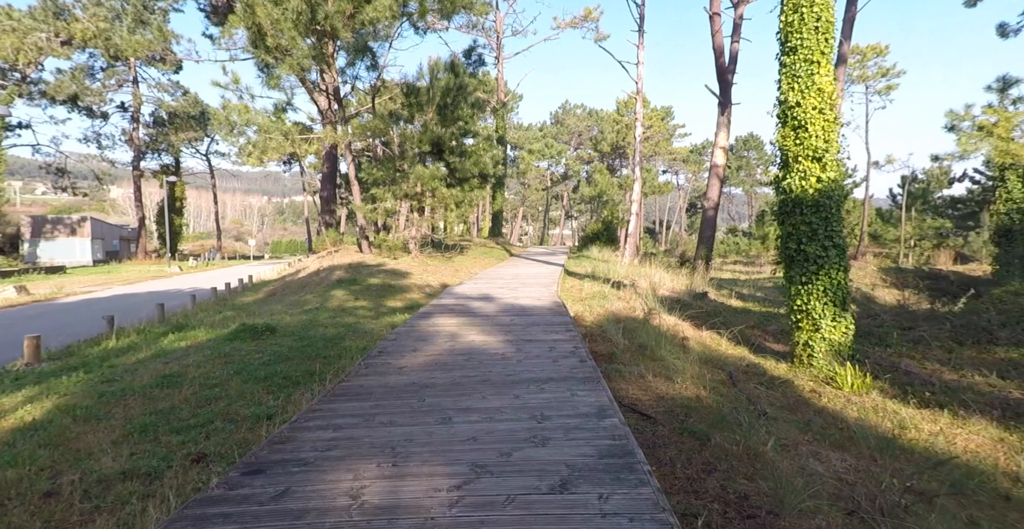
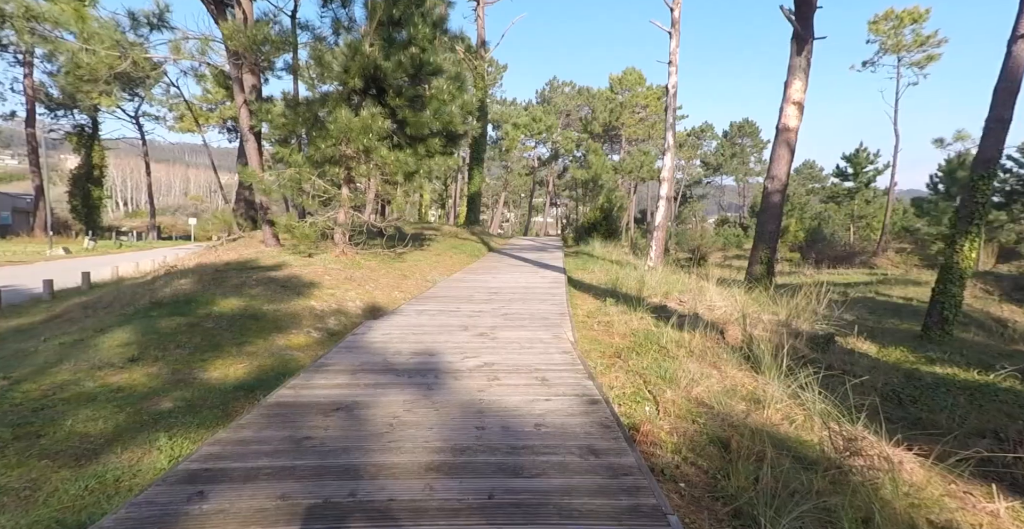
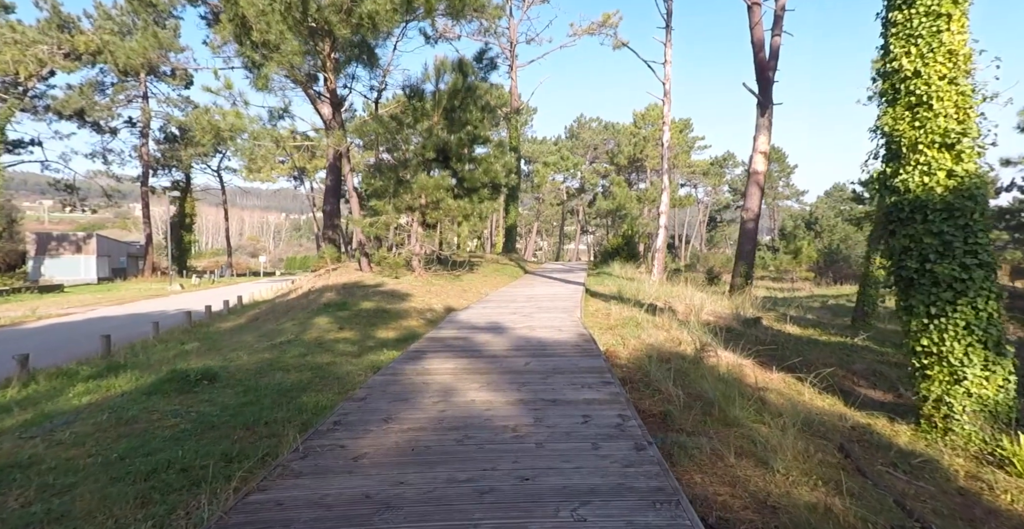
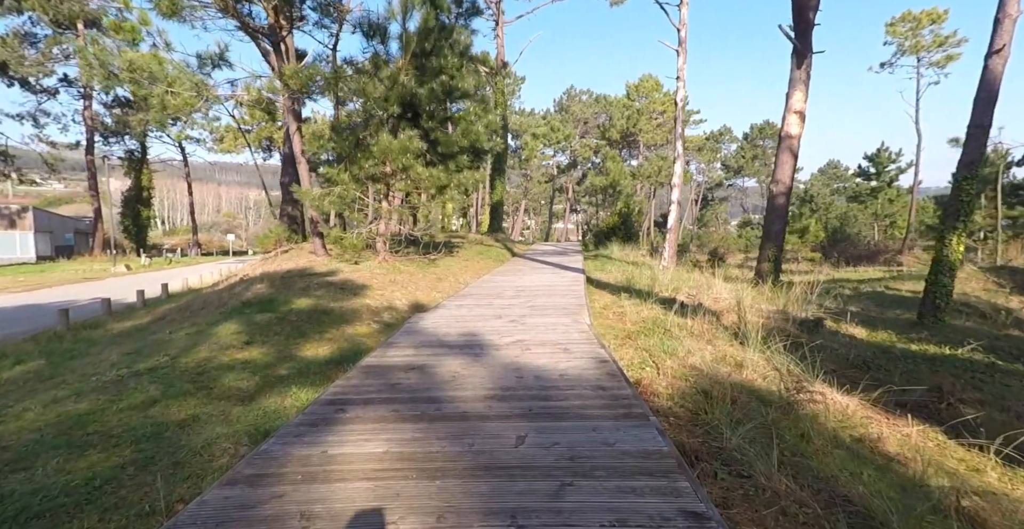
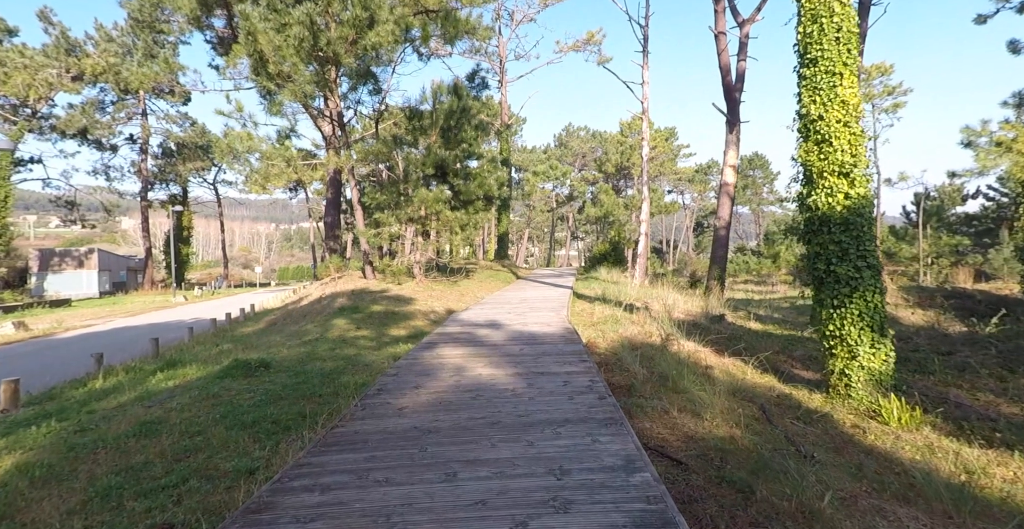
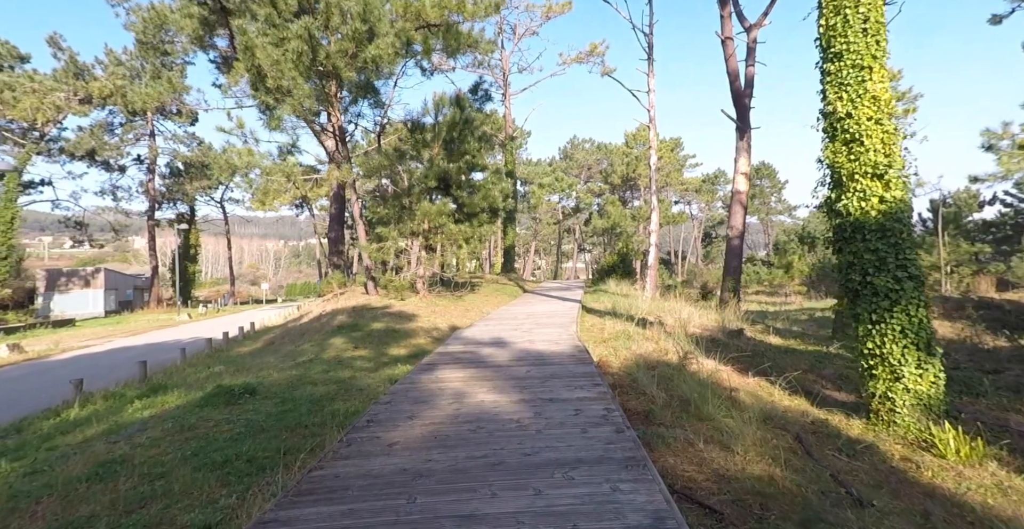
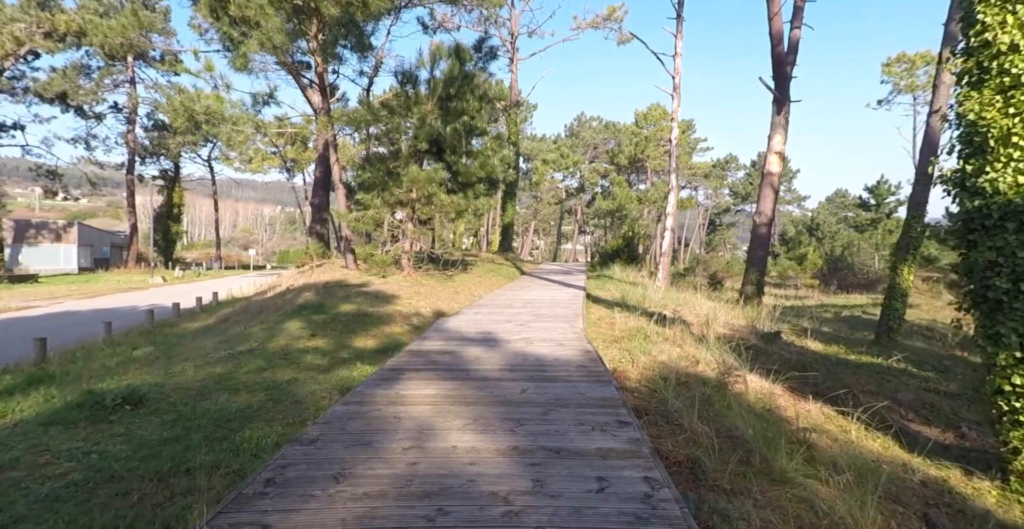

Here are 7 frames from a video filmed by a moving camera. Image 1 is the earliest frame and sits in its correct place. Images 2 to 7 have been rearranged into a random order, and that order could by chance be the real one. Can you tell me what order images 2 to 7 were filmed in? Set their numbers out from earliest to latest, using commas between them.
5, 6, 3, 7, 4, 2
